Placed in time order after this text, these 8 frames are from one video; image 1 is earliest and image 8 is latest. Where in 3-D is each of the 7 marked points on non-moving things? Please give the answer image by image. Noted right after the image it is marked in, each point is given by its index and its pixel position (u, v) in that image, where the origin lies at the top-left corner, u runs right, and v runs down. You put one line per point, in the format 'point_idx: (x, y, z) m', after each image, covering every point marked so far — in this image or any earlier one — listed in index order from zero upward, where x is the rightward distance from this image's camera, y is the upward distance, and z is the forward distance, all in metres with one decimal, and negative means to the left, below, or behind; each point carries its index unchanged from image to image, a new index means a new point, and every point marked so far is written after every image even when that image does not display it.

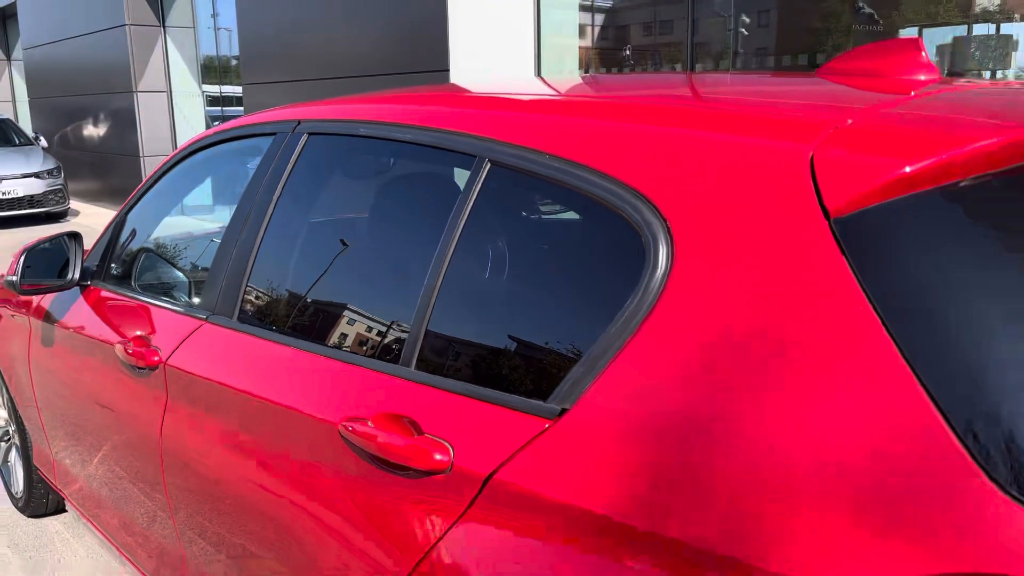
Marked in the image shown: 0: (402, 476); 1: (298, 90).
0: (-0.2, -0.3, +1.5) m
1: (-2.4, +2.2, +9.4) m
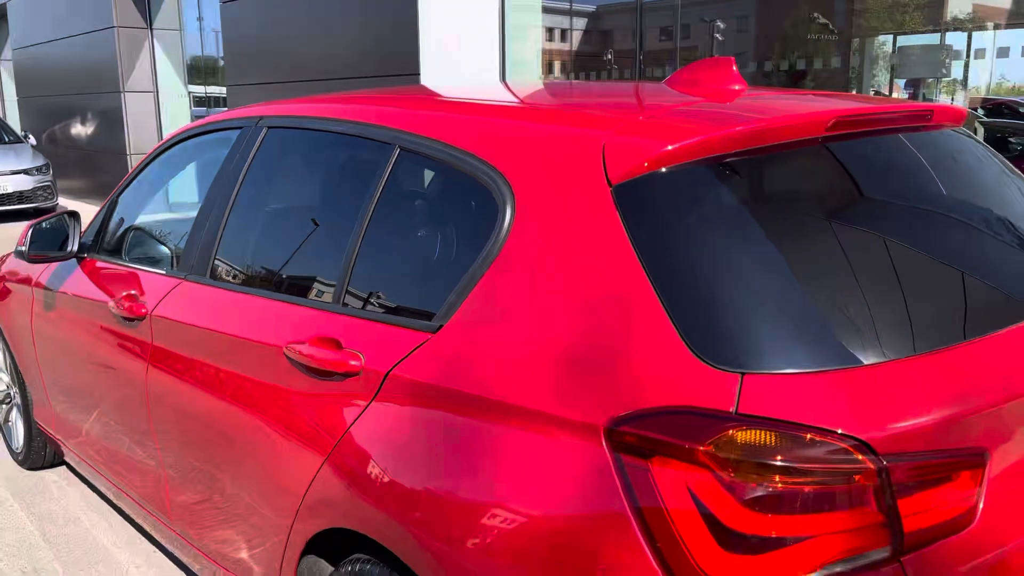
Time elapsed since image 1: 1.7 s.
0: (-0.4, -0.2, +1.9) m
1: (-2.7, +2.2, +9.9) m
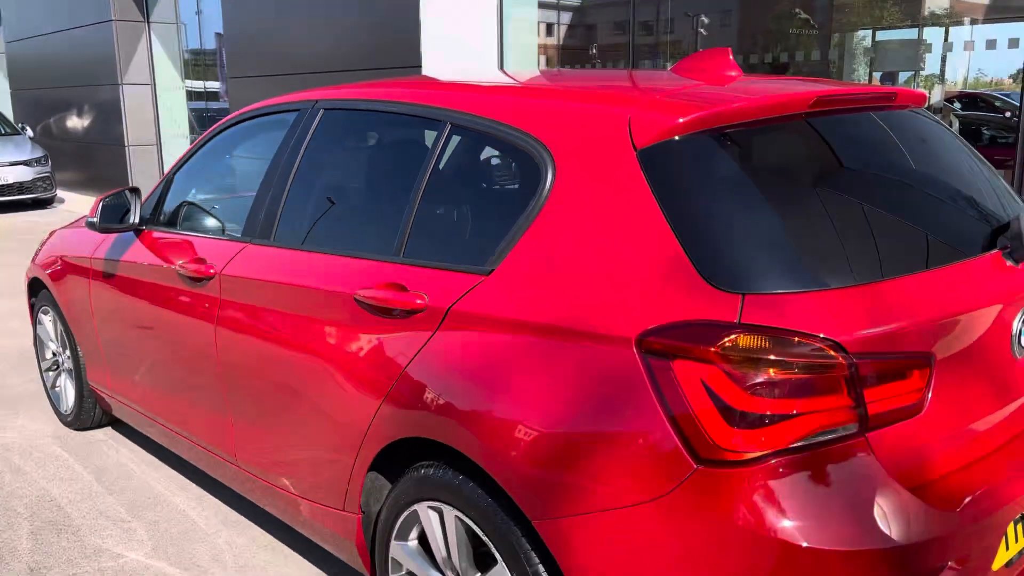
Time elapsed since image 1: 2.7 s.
0: (-0.3, -0.1, +2.3) m
1: (-2.7, +2.4, +10.2) m
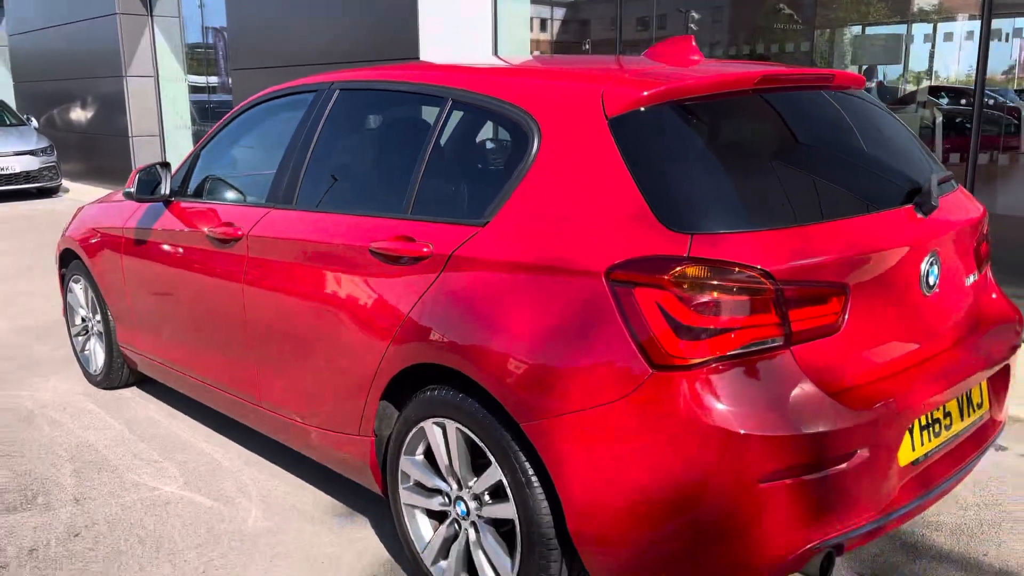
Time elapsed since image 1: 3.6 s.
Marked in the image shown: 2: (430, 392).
0: (-0.4, +0.1, +2.7) m
1: (-2.8, +2.6, +10.5) m
2: (-0.2, -0.3, +2.5) m
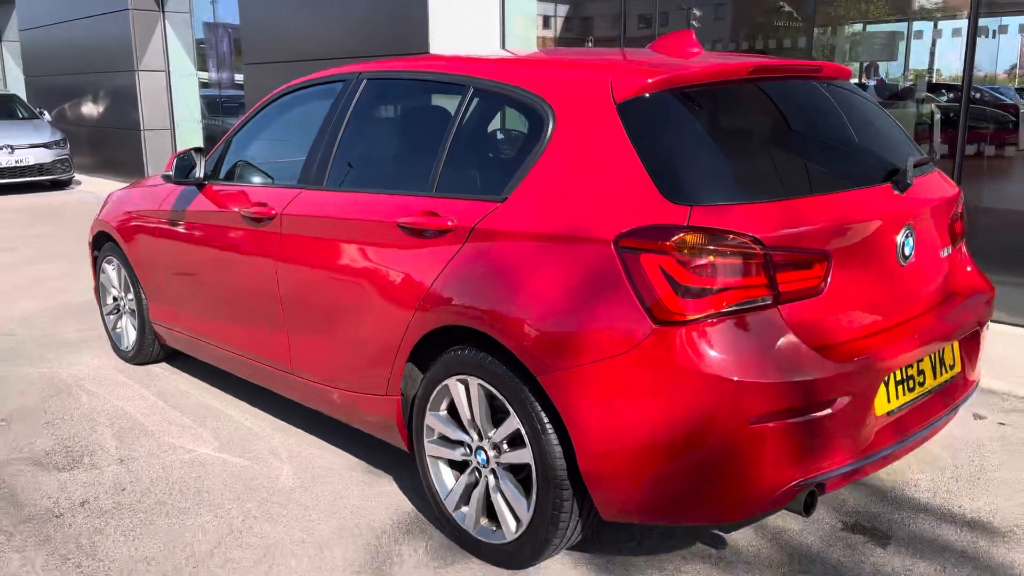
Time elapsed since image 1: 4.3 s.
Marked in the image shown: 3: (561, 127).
0: (-0.3, +0.2, +2.9) m
1: (-2.7, +2.7, +10.8) m
2: (-0.2, -0.2, +2.8) m
3: (+0.2, +0.5, +2.7) m
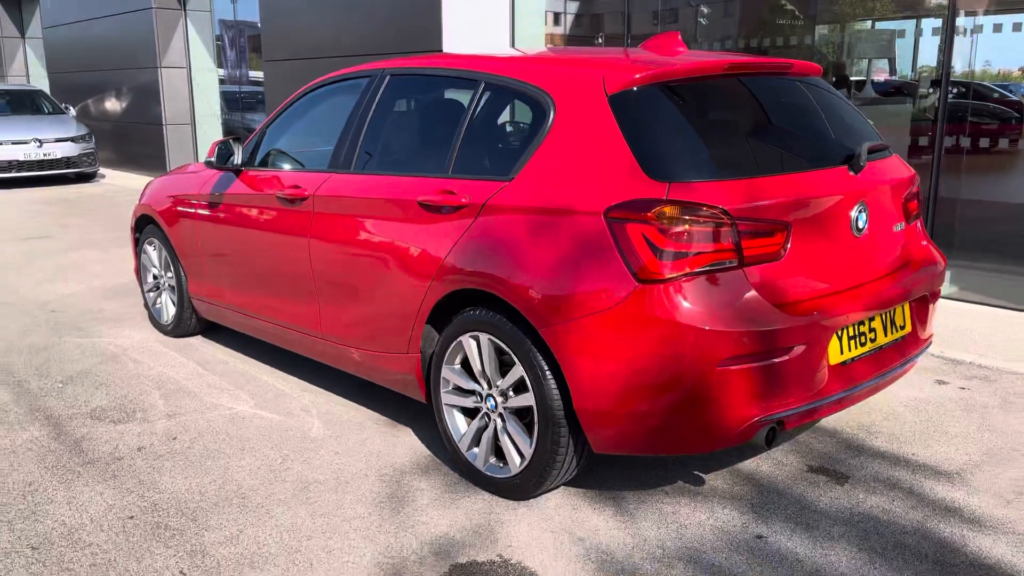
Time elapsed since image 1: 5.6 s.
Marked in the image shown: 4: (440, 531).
0: (-0.3, +0.3, +3.3) m
1: (-2.6, +2.9, +11.2) m
2: (-0.2, -0.1, +3.2) m
3: (+0.2, +0.6, +3.1) m
4: (-0.2, -0.8, +3.0) m
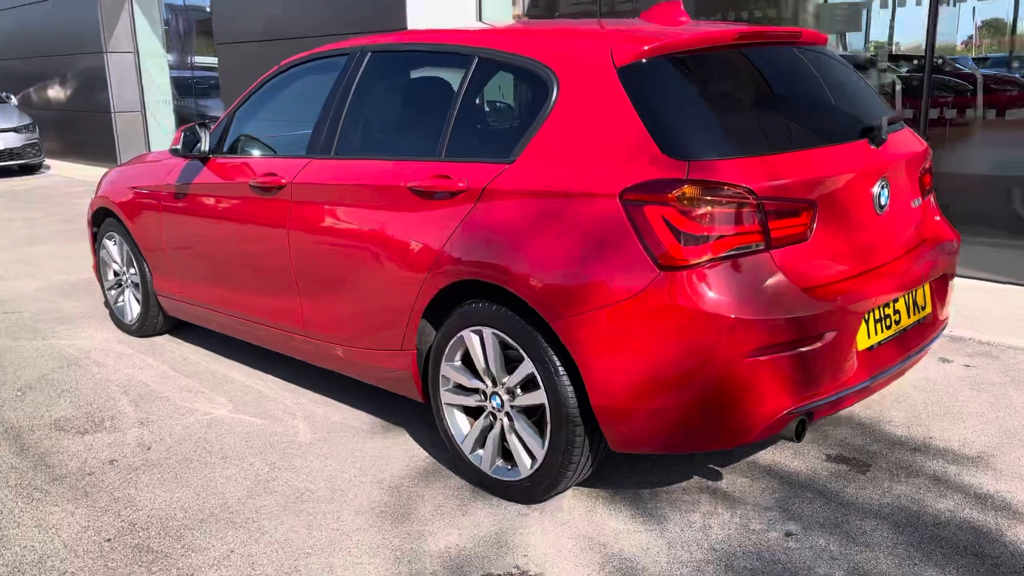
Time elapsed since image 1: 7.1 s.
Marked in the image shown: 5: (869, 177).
0: (-0.3, +0.3, +3.1) m
1: (-3.1, +3.0, +10.8) m
2: (-0.2, -0.1, +3.0) m
3: (+0.2, +0.7, +2.9) m
4: (-0.2, -0.8, +2.8) m
5: (+1.2, +0.4, +2.8) m
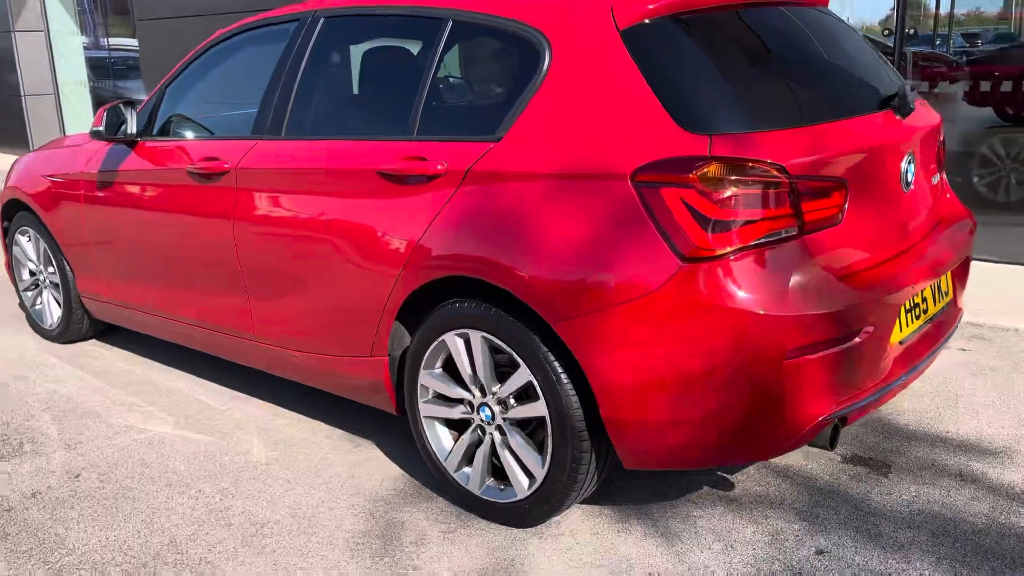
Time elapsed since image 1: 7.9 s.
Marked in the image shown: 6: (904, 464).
0: (-0.4, +0.3, +2.7) m
1: (-3.8, +3.1, +10.1) m
2: (-0.2, -0.1, +2.6) m
3: (+0.1, +0.7, +2.5) m
4: (-0.2, -0.8, +2.4) m
5: (+1.1, +0.4, +2.6) m
6: (+1.3, -0.6, +2.9) m
